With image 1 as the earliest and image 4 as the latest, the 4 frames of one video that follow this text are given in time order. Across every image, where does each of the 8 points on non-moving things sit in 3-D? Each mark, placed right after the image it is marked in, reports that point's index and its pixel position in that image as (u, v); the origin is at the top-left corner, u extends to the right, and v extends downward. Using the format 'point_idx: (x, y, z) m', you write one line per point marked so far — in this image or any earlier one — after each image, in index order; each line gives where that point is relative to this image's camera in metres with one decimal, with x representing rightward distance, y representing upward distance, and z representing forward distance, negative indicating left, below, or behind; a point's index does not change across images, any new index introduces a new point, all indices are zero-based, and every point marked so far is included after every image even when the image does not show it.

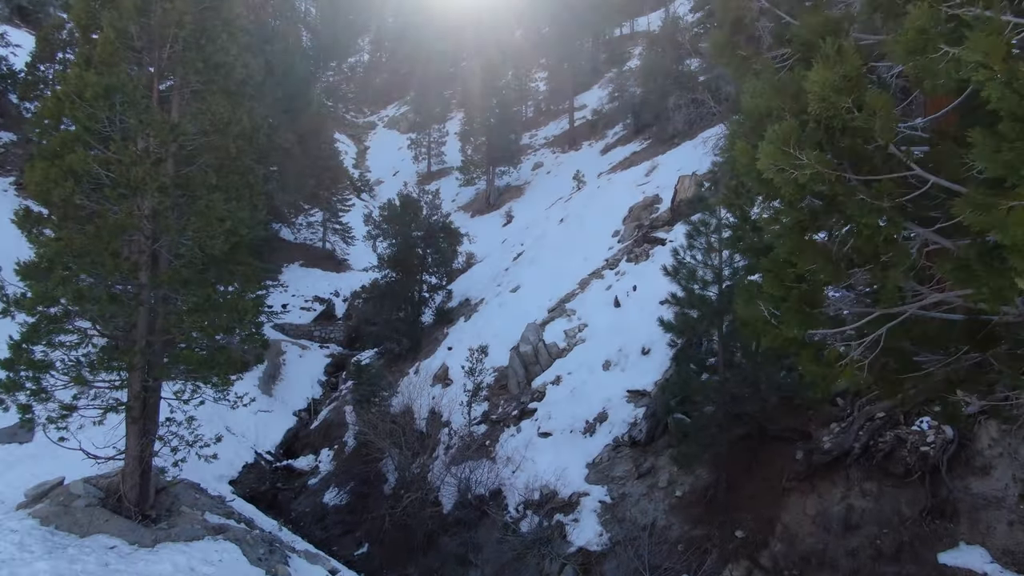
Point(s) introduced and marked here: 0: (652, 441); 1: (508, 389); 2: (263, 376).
0: (+1.7, -1.9, +10.0) m
1: (-0.1, -1.7, +13.4) m
2: (-5.7, -2.0, +18.3) m
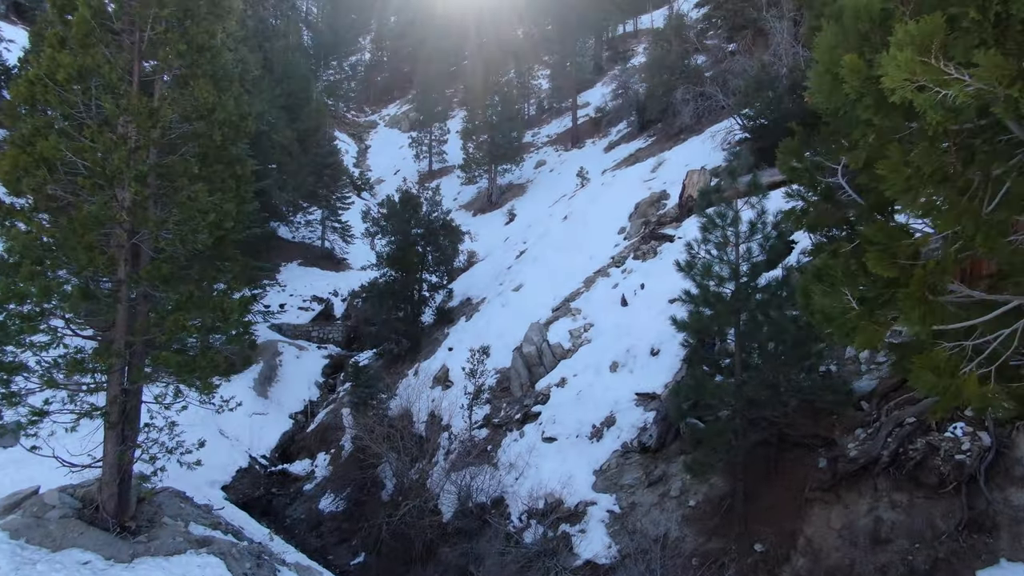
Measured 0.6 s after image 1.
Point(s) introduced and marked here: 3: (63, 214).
0: (+1.8, -1.9, +9.5) m
1: (0.0, -1.7, +12.9) m
2: (-5.6, -2.0, +17.8) m
3: (-4.1, +0.7, +7.4) m
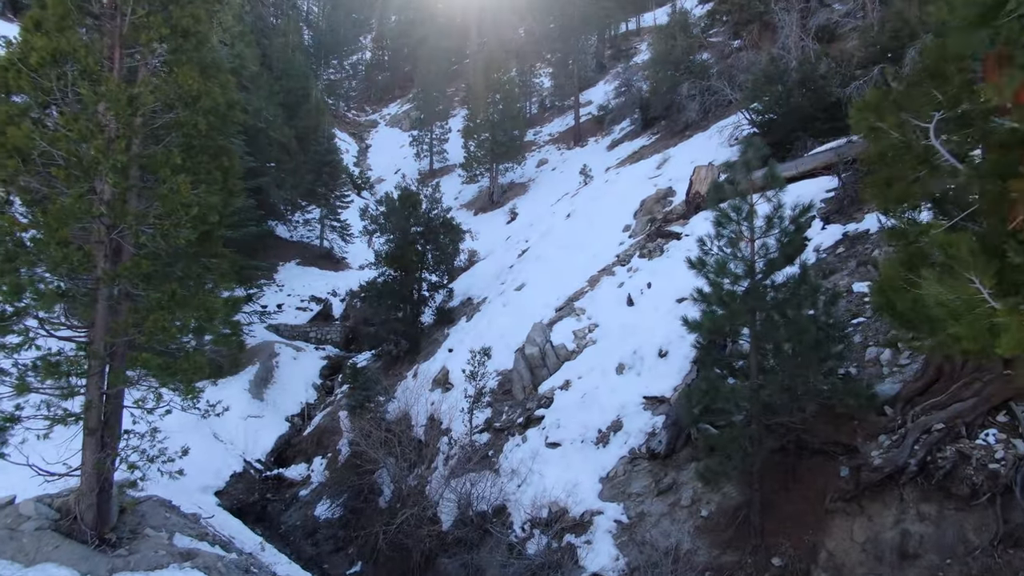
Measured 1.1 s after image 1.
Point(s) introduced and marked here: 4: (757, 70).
0: (+1.8, -1.8, +9.0) m
1: (0.0, -1.6, +12.4) m
2: (-5.6, -2.0, +17.3) m
3: (-4.1, +0.7, +7.0) m
4: (+5.4, +4.8, +17.7) m
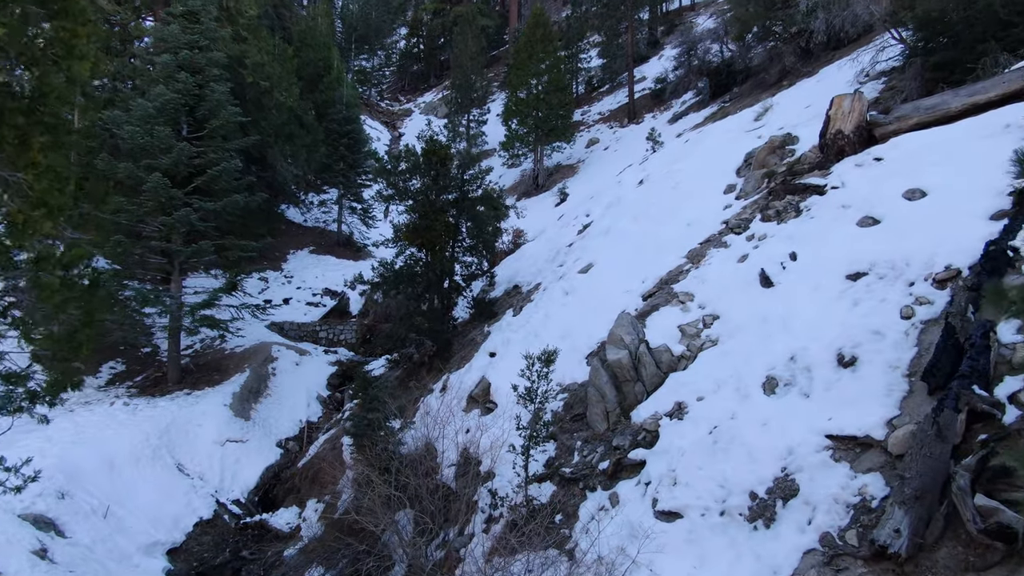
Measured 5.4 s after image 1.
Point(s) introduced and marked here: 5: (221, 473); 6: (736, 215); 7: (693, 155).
0: (+2.4, -1.5, +4.7) m
1: (+0.8, -1.4, +8.2) m
2: (-4.6, -1.7, +13.4) m
3: (-3.6, +1.0, +3.0) m
4: (+6.4, +5.1, +13.2) m
5: (-4.3, -2.7, +11.8) m
6: (+3.0, +1.0, +10.8) m
7: (+3.4, +2.5, +15.1) m
